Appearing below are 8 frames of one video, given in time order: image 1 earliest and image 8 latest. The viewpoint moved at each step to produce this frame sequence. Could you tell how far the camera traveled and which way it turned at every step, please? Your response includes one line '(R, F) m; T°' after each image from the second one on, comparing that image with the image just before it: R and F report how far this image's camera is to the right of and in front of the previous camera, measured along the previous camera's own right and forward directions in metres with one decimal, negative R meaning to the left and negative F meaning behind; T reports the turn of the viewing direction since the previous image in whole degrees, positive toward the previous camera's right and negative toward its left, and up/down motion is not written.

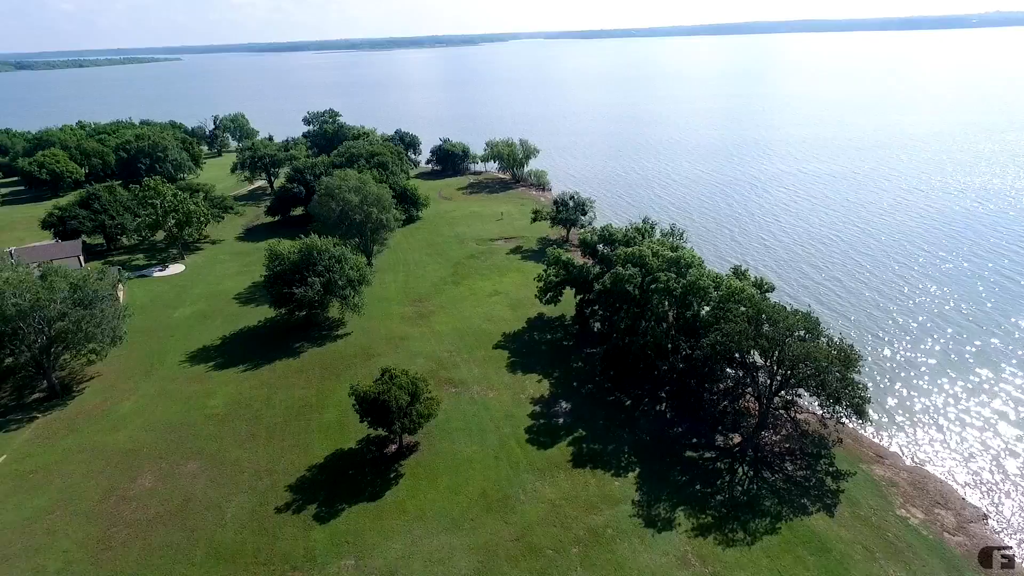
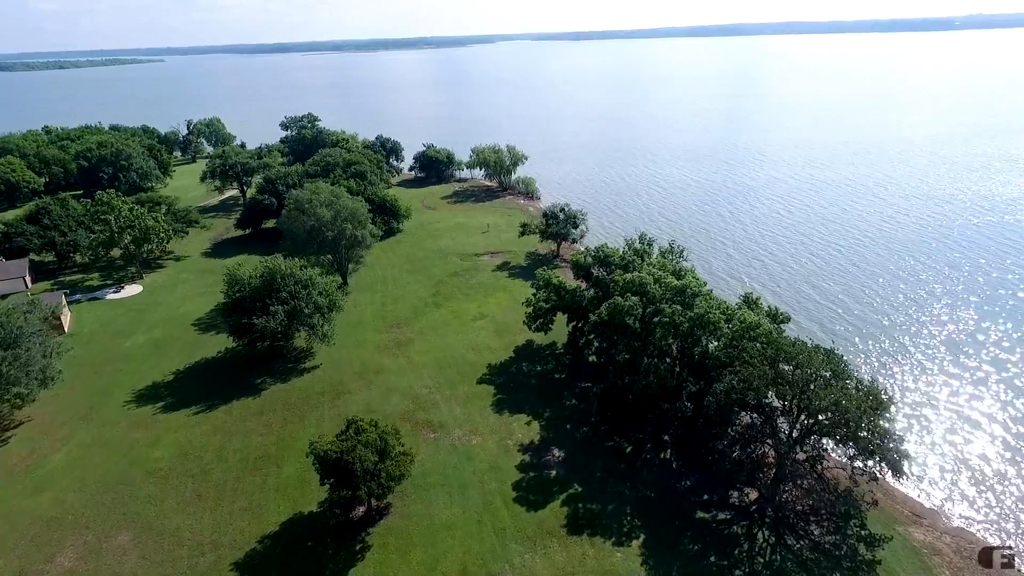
(+0.3, +4.7) m; +1°
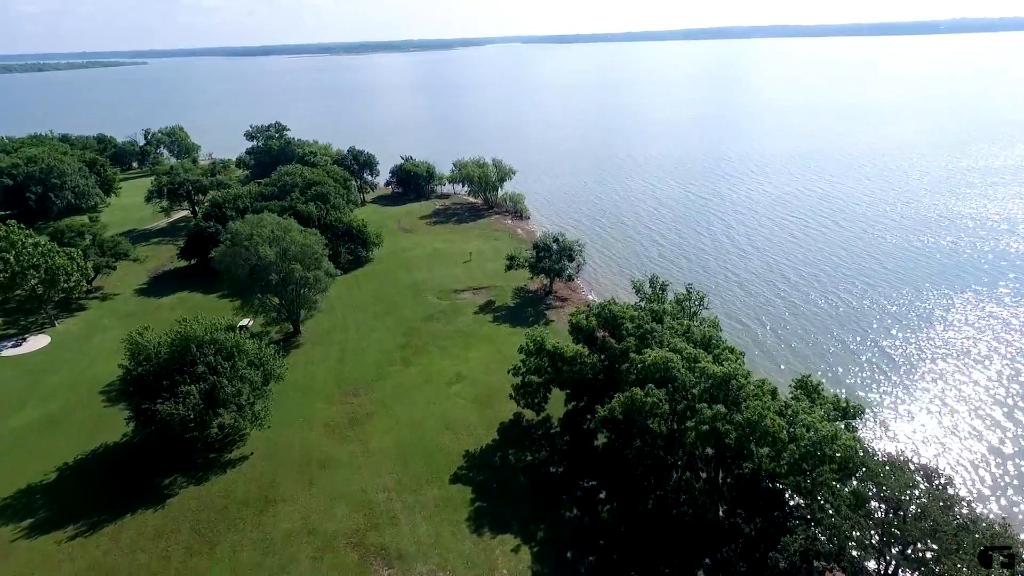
(+0.4, +9.6) m; +1°
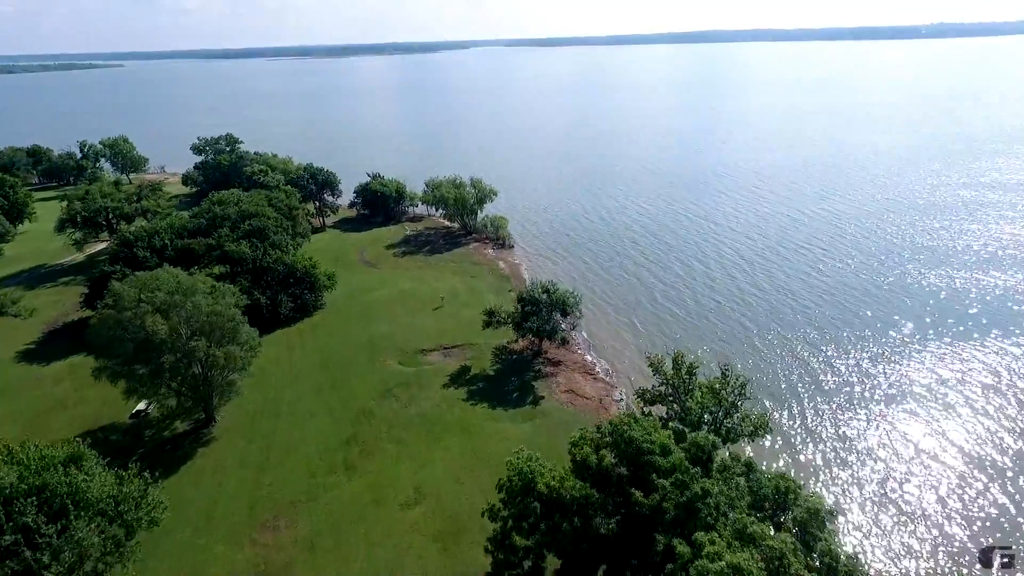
(+0.5, +11.4) m; +1°
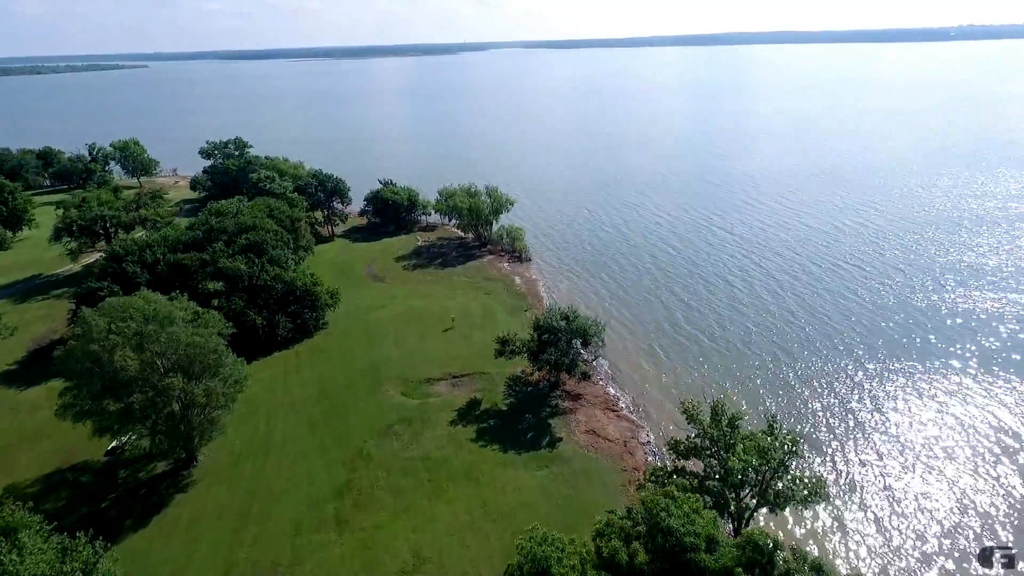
(+0.1, +4.2) m; -2°
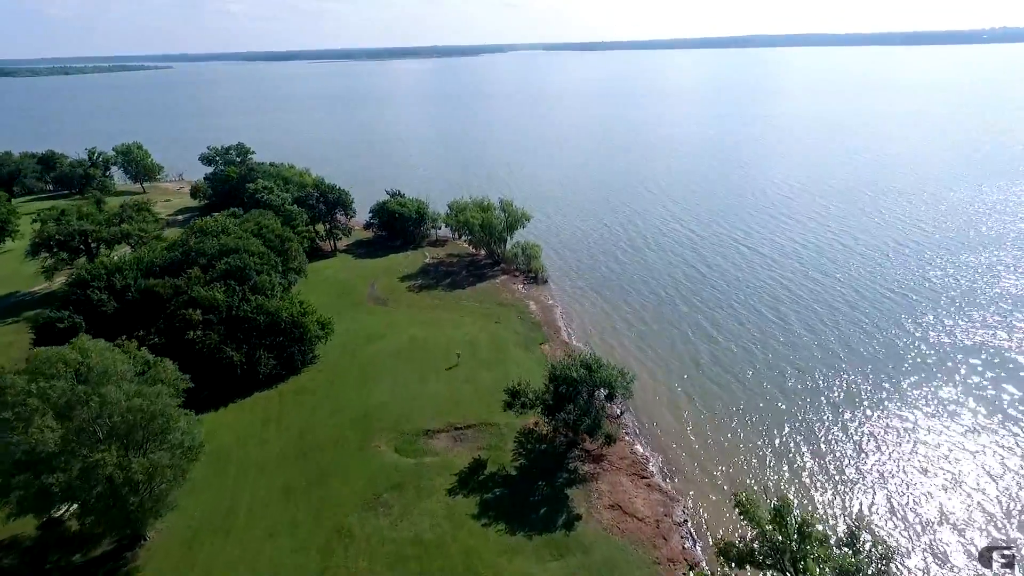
(+0.3, +6.1) m; -2°
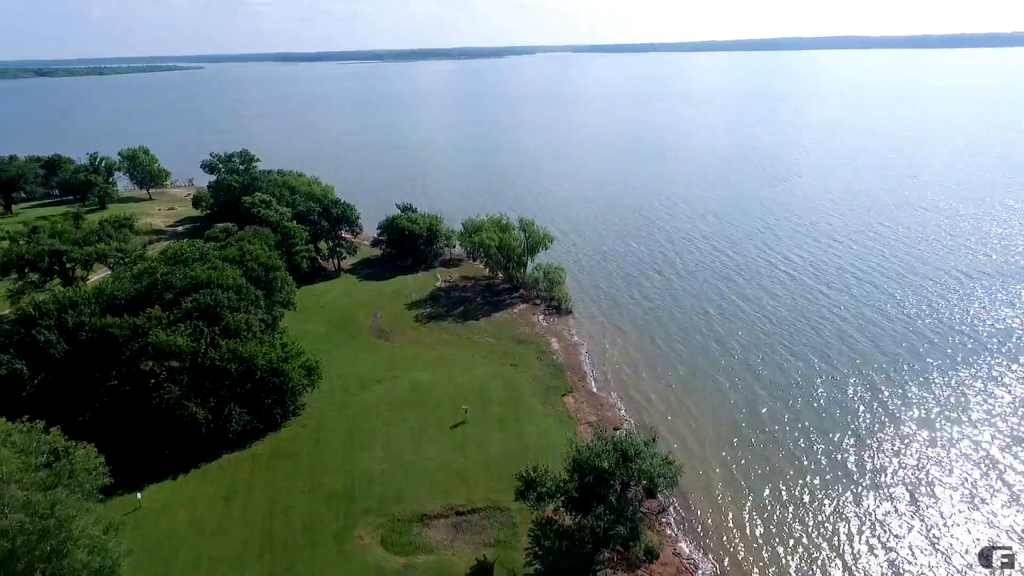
(+0.2, +7.2) m; -2°
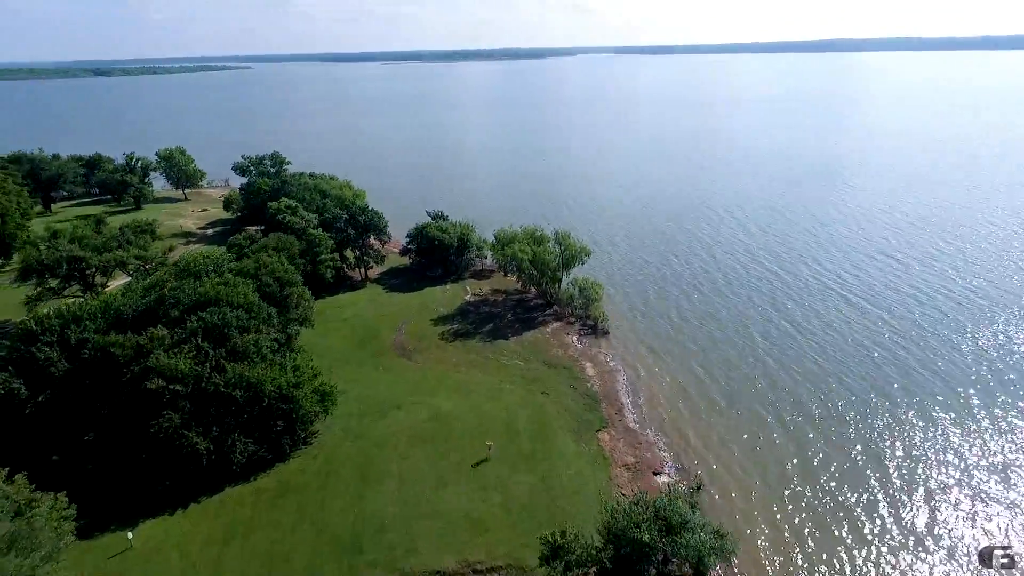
(+0.2, +3.6) m; -3°
